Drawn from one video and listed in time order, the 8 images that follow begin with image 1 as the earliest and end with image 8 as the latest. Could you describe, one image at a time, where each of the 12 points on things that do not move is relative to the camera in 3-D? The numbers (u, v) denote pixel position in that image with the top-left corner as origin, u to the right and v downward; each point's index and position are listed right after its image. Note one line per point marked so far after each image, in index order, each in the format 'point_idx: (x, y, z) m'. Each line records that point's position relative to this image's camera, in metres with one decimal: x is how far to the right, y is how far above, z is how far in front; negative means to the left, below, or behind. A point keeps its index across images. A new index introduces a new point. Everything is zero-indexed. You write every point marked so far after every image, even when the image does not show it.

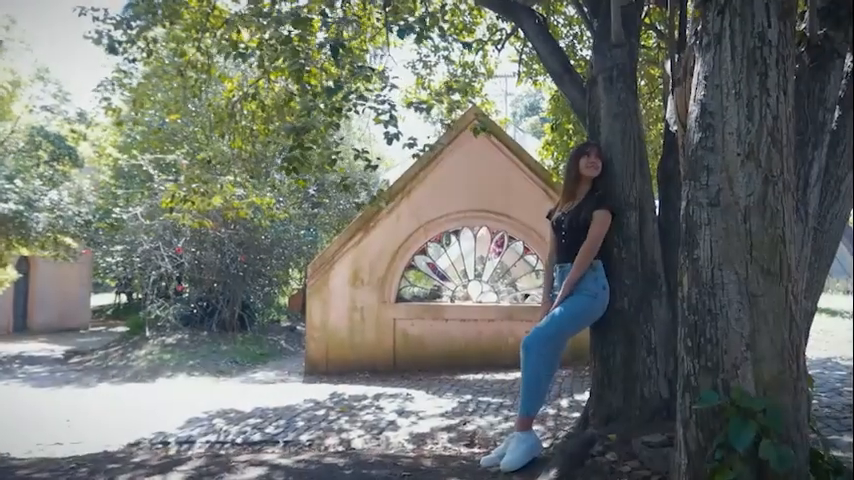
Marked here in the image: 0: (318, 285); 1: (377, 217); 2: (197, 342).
0: (-1.3, -0.5, +9.1) m
1: (-0.6, +0.3, +9.0) m
2: (-3.4, -1.5, +11.5) m
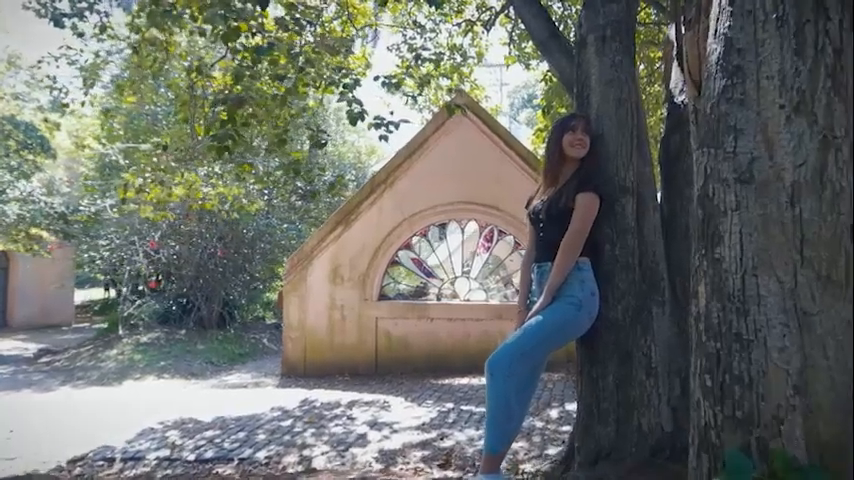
0: (-1.4, -0.4, +8.5) m
1: (-0.7, +0.3, +8.5) m
2: (-3.5, -1.4, +10.9) m
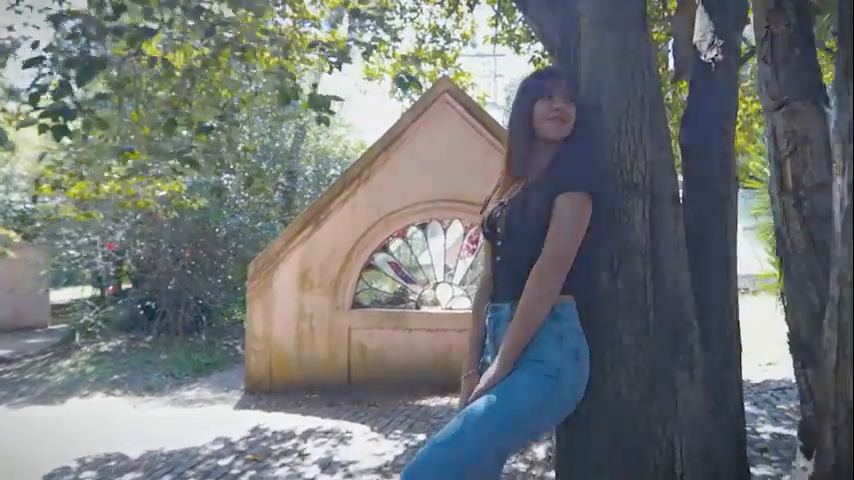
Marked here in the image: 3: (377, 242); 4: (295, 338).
0: (-1.6, -0.5, +7.7) m
1: (-1.0, +0.3, +7.7) m
2: (-3.8, -1.4, +10.1) m
3: (-0.5, 0.0, +7.7) m
4: (-1.3, -1.0, +7.7) m
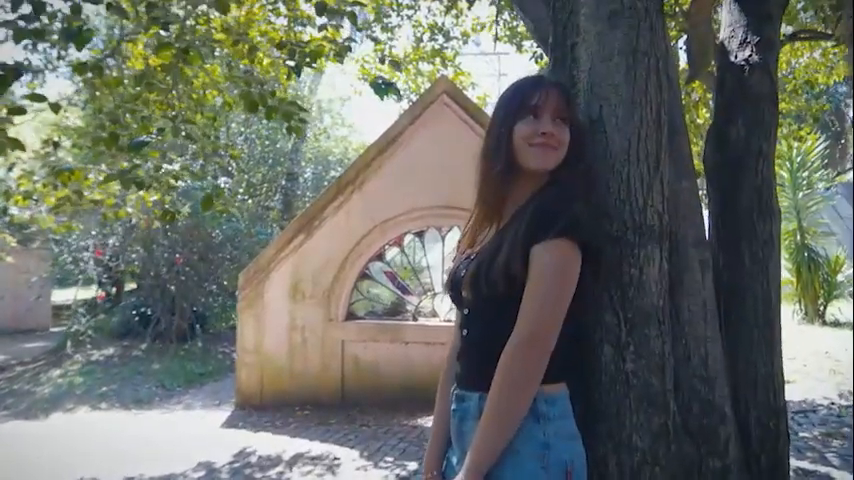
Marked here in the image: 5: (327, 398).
0: (-1.7, -0.5, +7.3) m
1: (-1.0, +0.2, +7.3) m
2: (-3.8, -1.5, +9.8) m
3: (-0.5, -0.1, +7.4) m
4: (-1.3, -1.0, +7.3) m
5: (-0.9, -1.5, +7.3) m
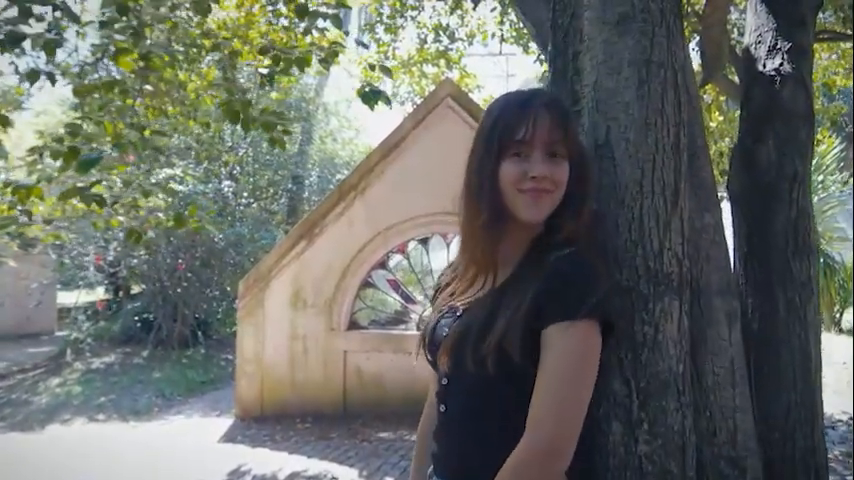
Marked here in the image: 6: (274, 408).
0: (-1.6, -0.6, +7.2) m
1: (-0.9, +0.2, +7.1) m
2: (-3.7, -1.6, +9.6) m
3: (-0.5, -0.2, +7.2) m
4: (-1.3, -1.1, +7.2) m
5: (-0.9, -1.5, +7.1) m
6: (-1.4, -1.5, +7.2) m
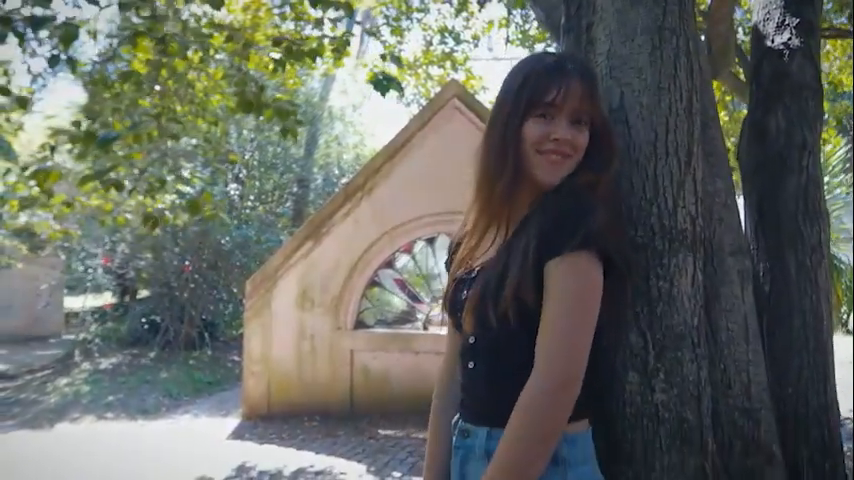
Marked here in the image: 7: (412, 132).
0: (-1.6, -0.6, +7.2) m
1: (-0.9, +0.2, +7.2) m
2: (-3.6, -1.6, +9.6) m
3: (-0.4, -0.2, +7.2) m
4: (-1.2, -1.1, +7.2) m
5: (-0.8, -1.5, +7.2) m
6: (-1.4, -1.5, +7.2) m
7: (-0.1, +1.0, +7.2) m
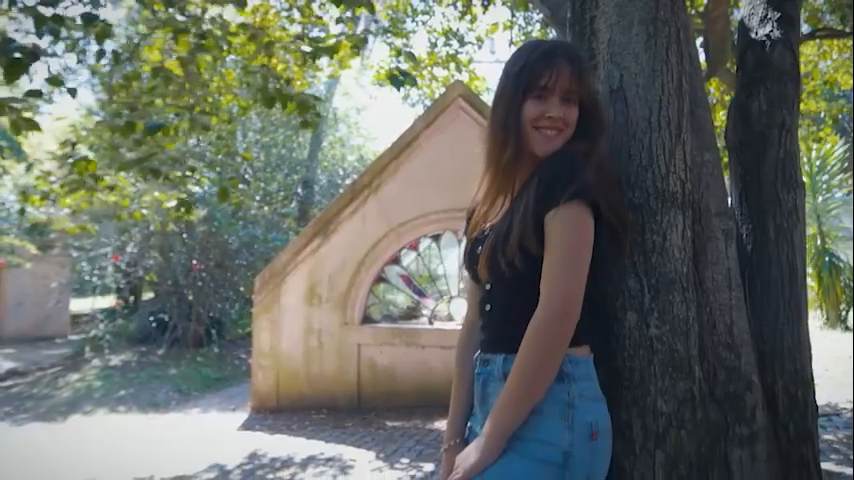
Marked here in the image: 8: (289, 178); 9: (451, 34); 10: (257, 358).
0: (-1.5, -0.6, +7.4) m
1: (-0.8, +0.2, +7.3) m
2: (-3.6, -1.6, +9.8) m
3: (-0.4, -0.1, +7.4) m
4: (-1.2, -1.1, +7.3) m
5: (-0.8, -1.5, +7.3) m
6: (-1.3, -1.5, +7.3) m
7: (-0.1, +1.0, +7.3) m
8: (-2.2, +1.0, +12.3) m
9: (+0.3, +2.2, +8.4) m
10: (-1.6, -1.1, +7.4) m
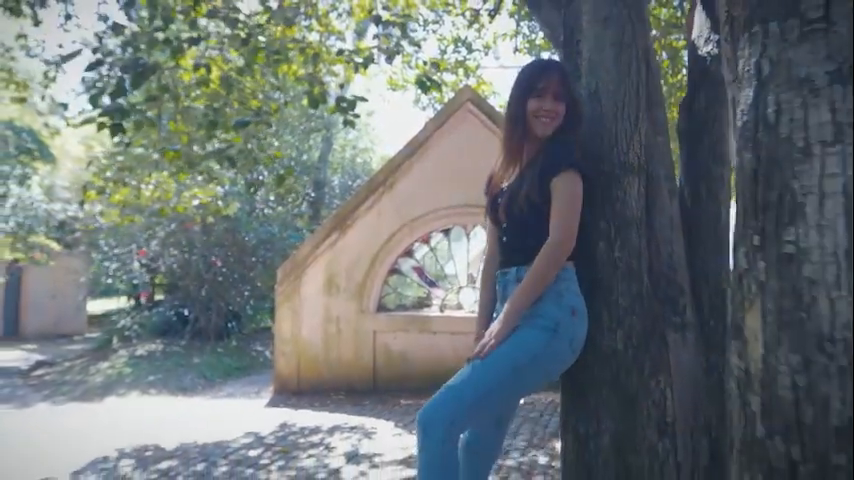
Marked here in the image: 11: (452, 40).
0: (-1.4, -0.5, +7.9) m
1: (-0.7, +0.3, +7.9) m
2: (-3.4, -1.5, +10.3) m
3: (-0.3, -0.1, +7.9) m
4: (-1.0, -1.0, +7.9) m
5: (-0.7, -1.4, +7.8) m
6: (-1.2, -1.4, +7.9) m
7: (0.0, +1.1, +7.9) m
8: (-2.1, +1.0, +12.9) m
9: (+0.4, +2.3, +8.9) m
10: (-1.5, -1.1, +7.9) m
11: (+0.3, +2.3, +8.9) m
